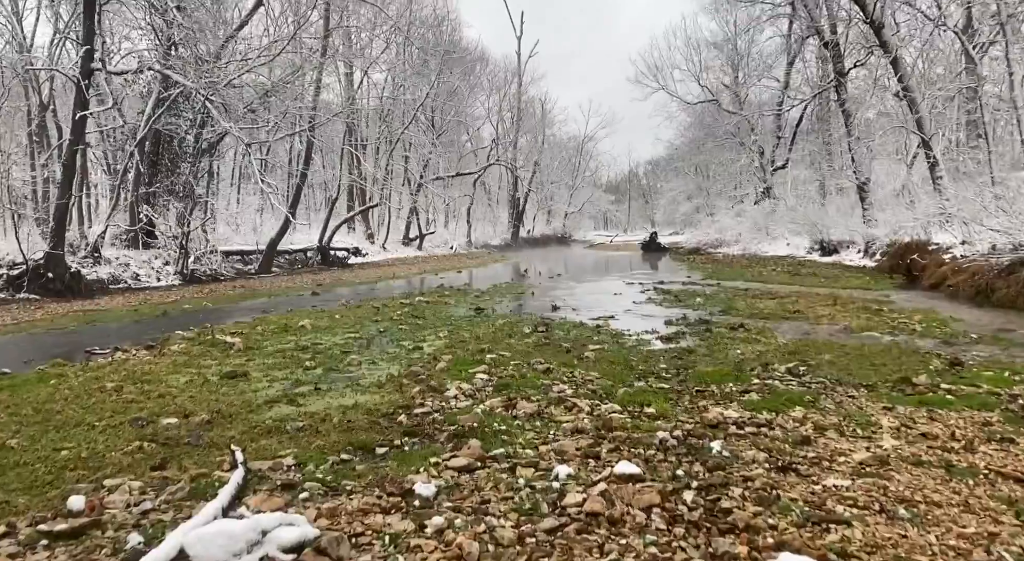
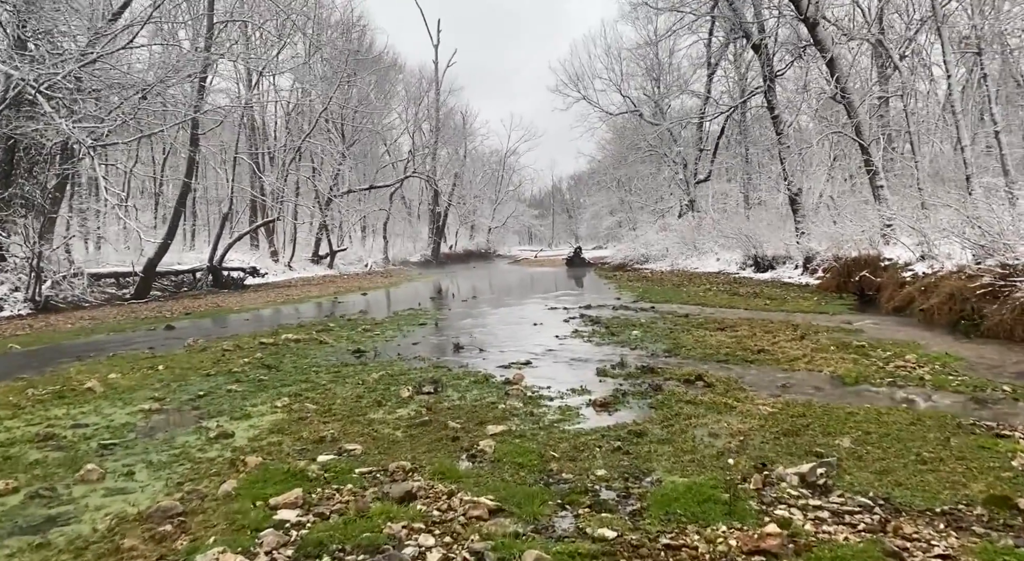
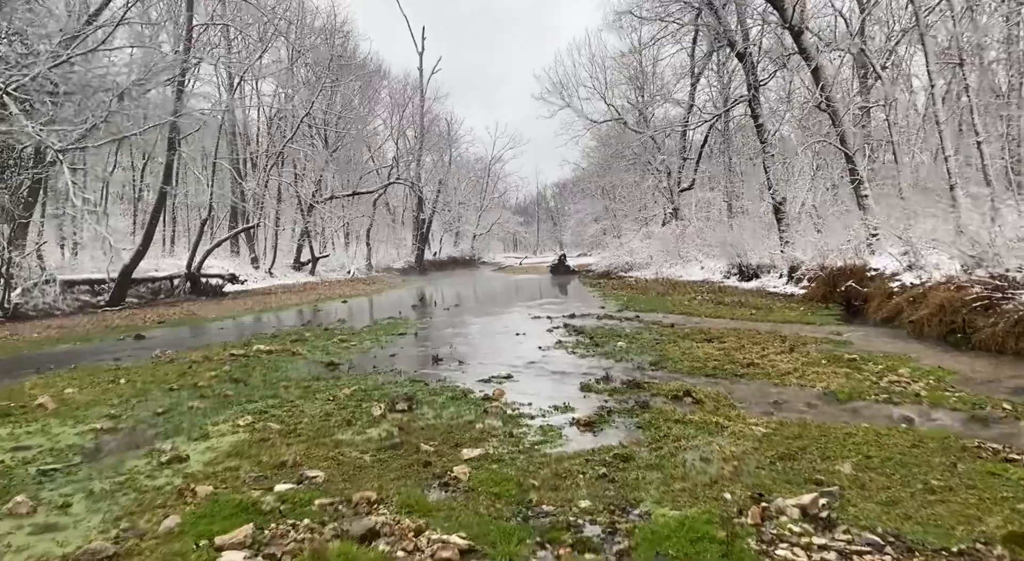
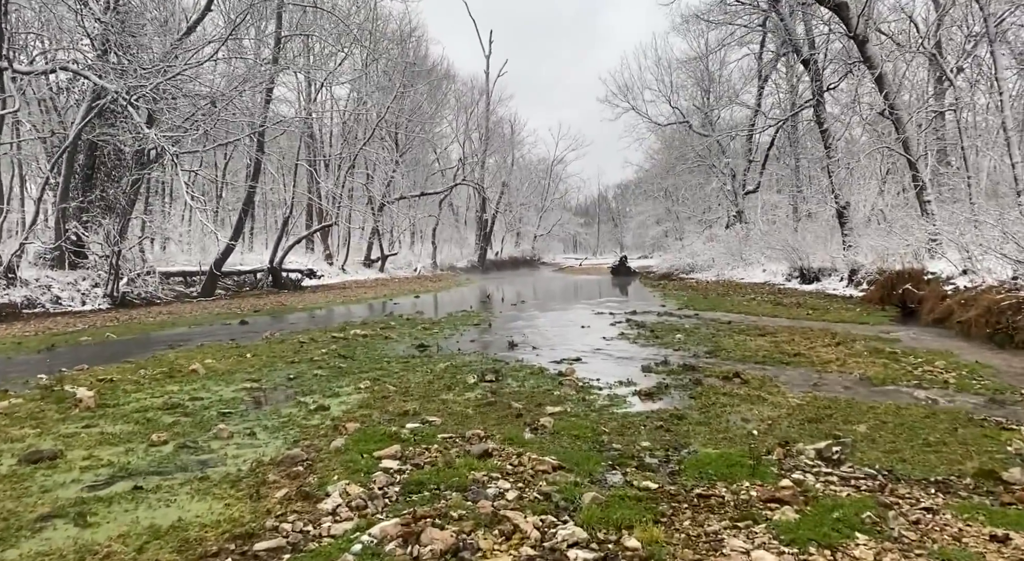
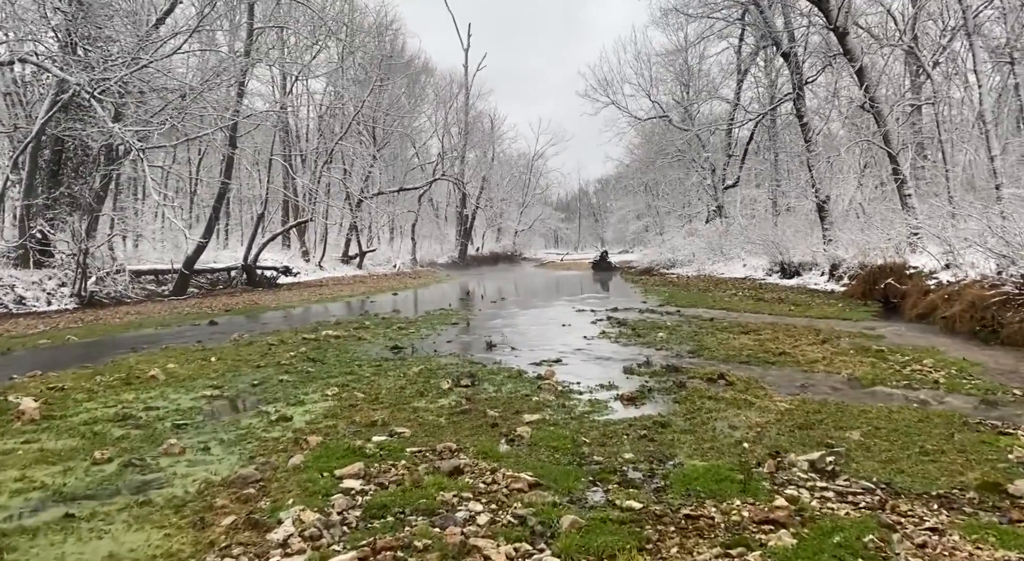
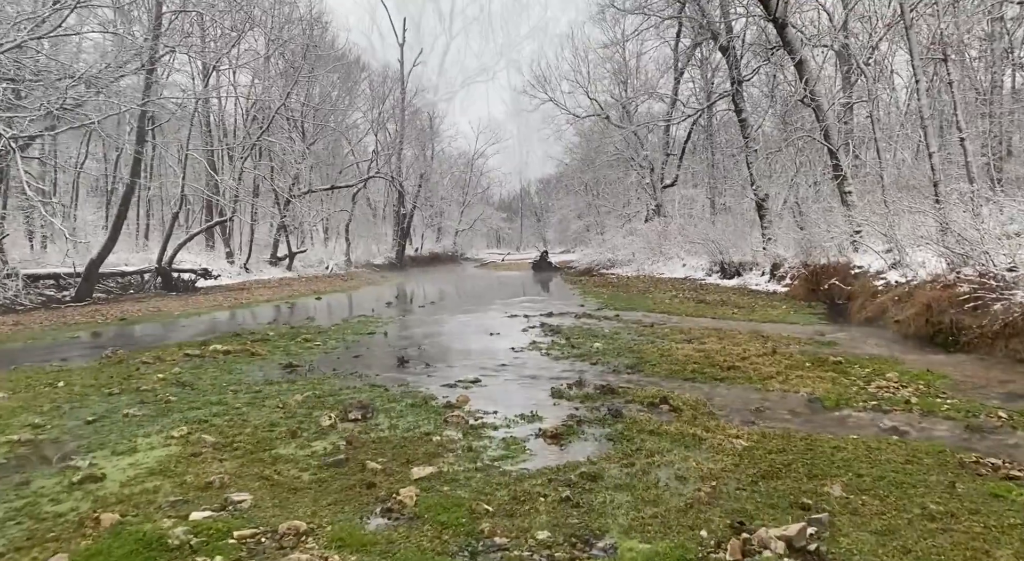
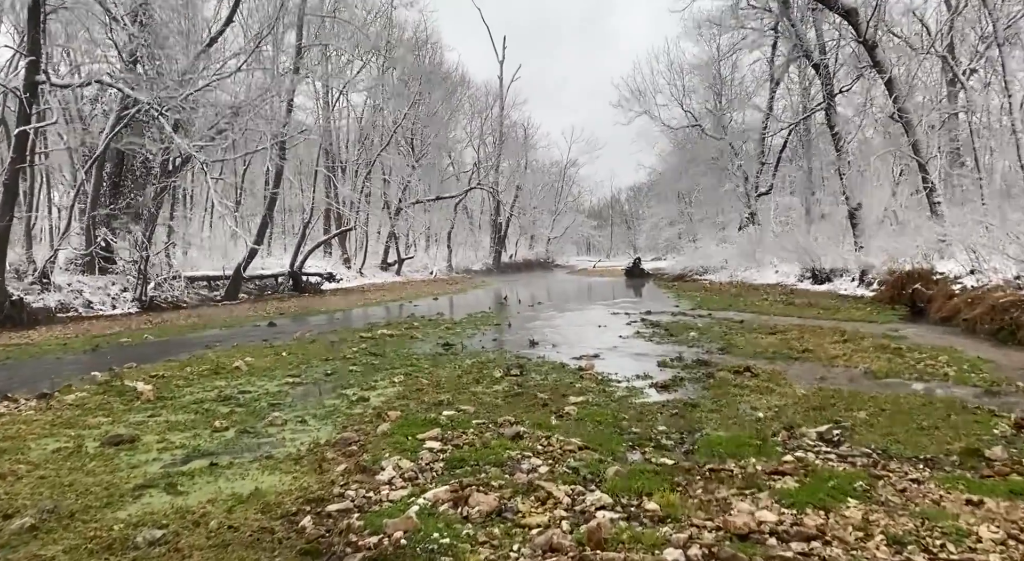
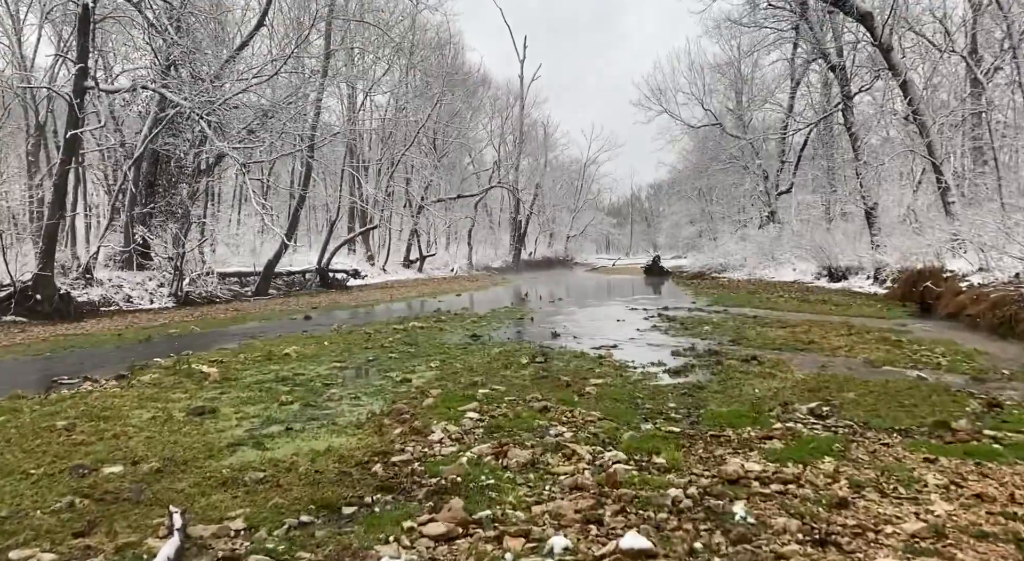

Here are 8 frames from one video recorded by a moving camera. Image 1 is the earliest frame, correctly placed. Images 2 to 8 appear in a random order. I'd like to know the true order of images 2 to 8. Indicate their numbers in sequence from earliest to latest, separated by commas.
8, 7, 4, 5, 2, 3, 6
